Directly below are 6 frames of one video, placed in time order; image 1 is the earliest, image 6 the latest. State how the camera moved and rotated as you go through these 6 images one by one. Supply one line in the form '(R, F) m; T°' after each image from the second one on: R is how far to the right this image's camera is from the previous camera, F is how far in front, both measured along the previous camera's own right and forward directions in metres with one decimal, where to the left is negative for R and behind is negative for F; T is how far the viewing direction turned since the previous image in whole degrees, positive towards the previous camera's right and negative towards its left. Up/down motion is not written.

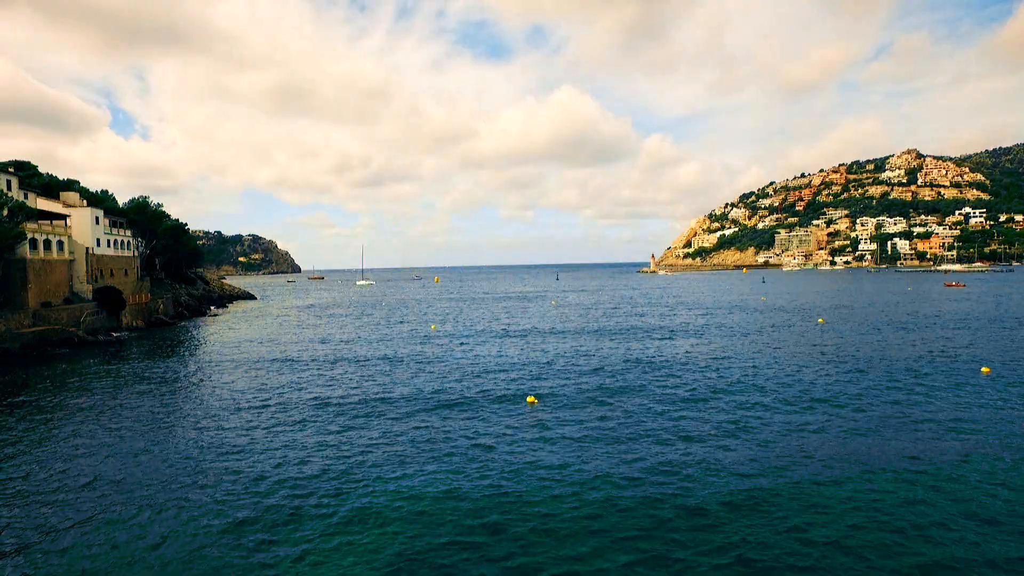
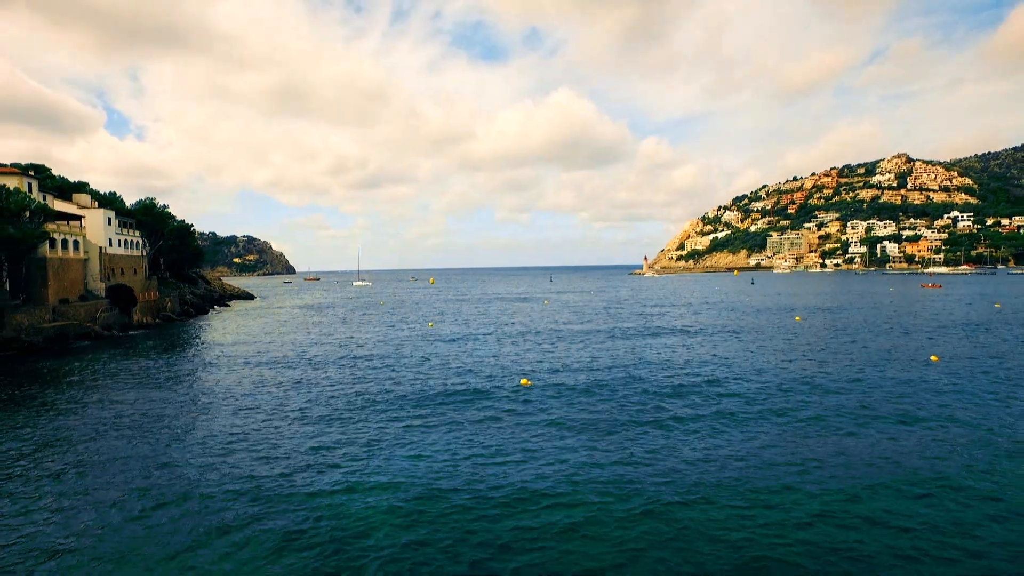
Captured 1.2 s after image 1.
(+0.6, -3.5) m; 0°
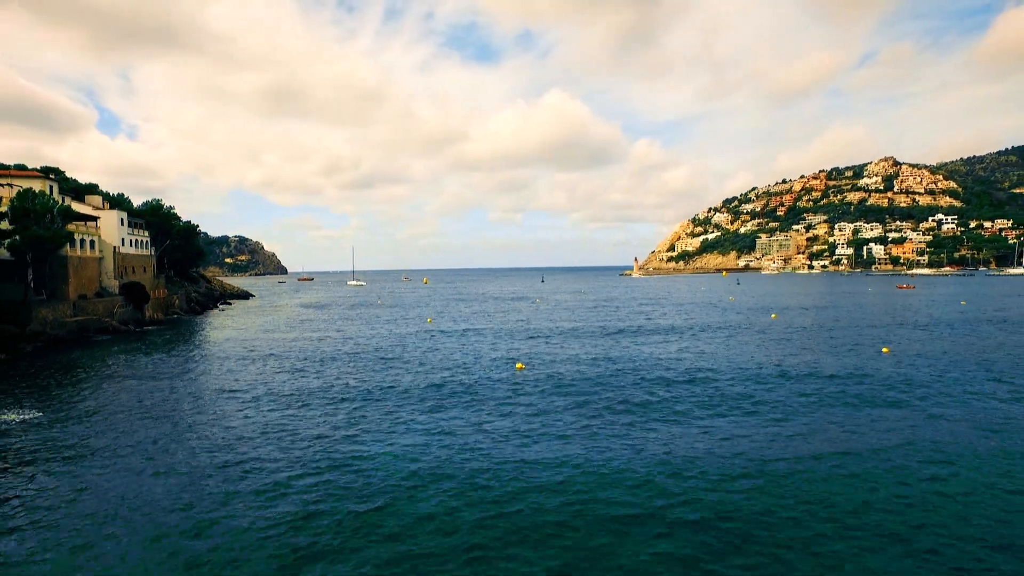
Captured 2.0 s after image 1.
(-0.1, -3.7) m; +1°
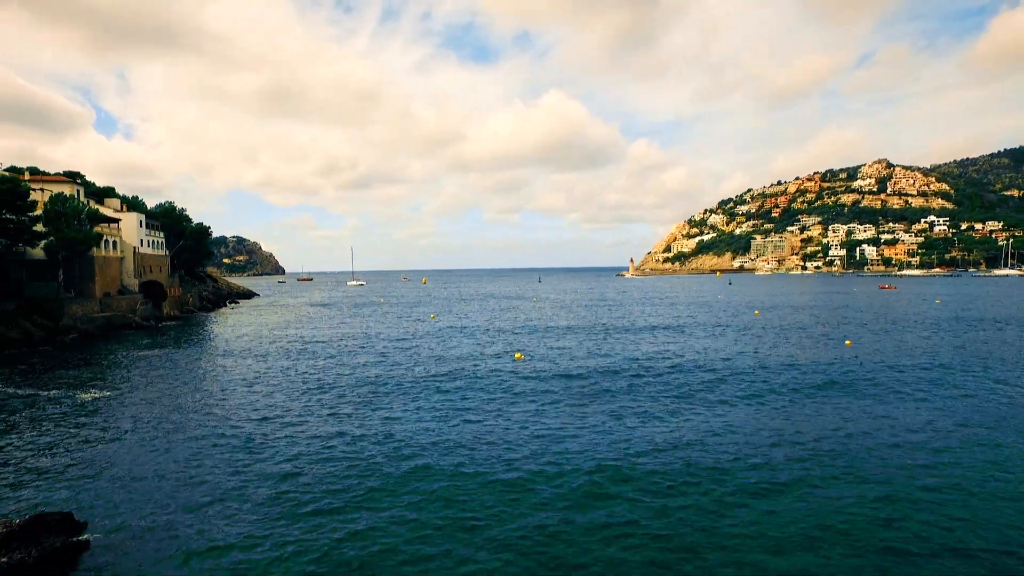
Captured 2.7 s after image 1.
(-0.1, -3.8) m; 0°
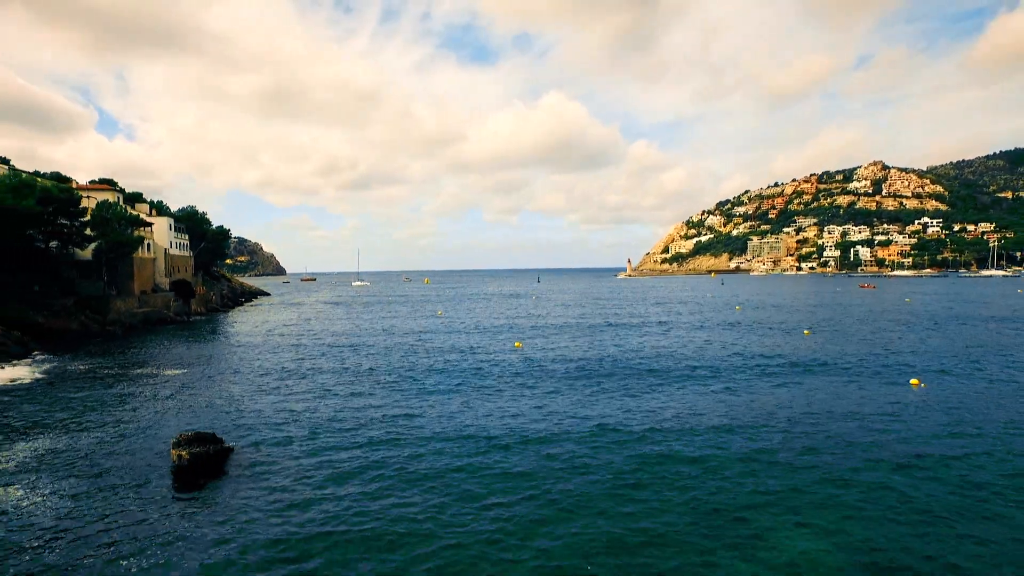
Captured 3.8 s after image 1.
(-0.2, -5.8) m; 0°
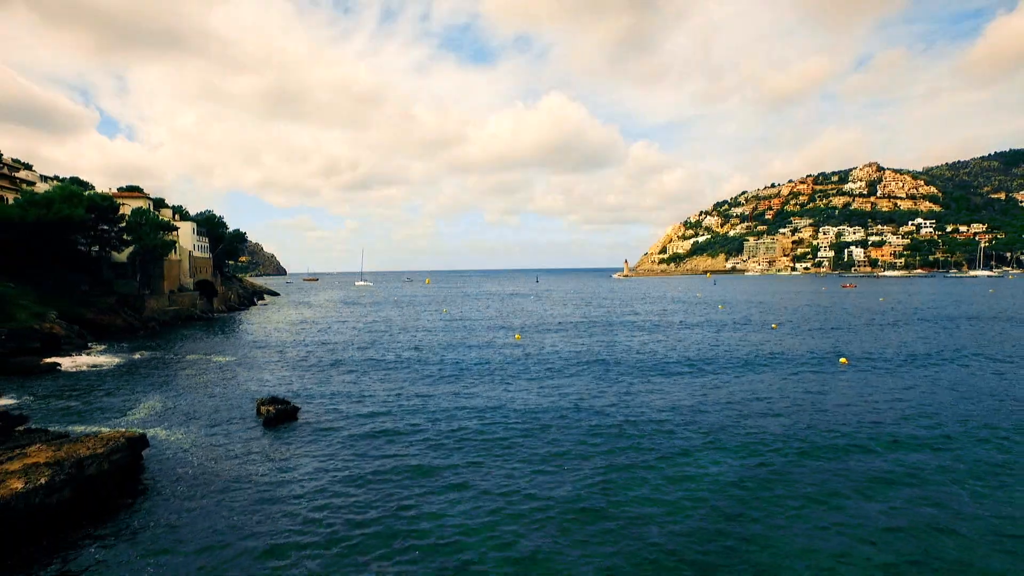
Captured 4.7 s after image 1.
(+0.1, -5.7) m; 0°
